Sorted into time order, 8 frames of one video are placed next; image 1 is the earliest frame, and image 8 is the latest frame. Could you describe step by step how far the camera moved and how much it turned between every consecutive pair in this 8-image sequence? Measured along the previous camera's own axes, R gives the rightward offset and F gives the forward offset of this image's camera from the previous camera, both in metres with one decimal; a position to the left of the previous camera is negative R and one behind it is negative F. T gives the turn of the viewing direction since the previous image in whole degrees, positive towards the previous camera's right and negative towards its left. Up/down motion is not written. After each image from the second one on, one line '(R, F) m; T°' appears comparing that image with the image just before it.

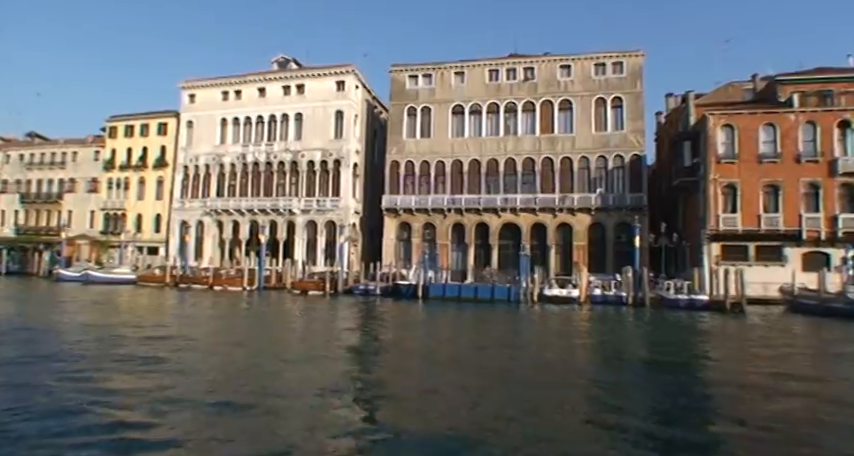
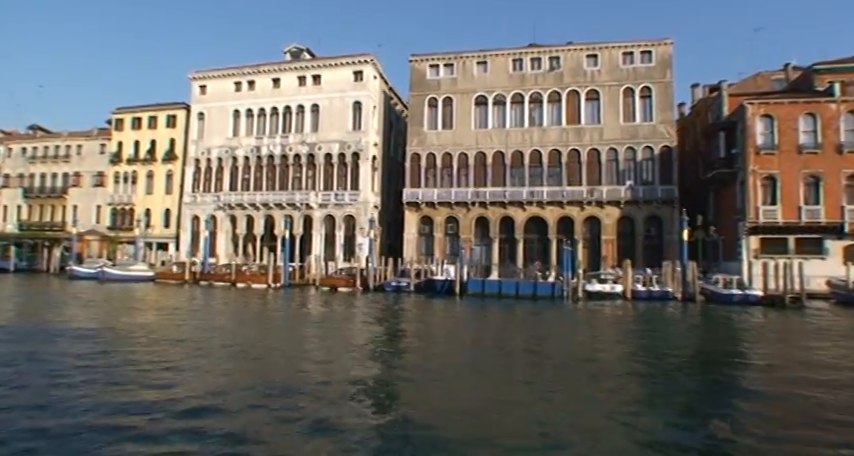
(-1.9, +1.0) m; +1°
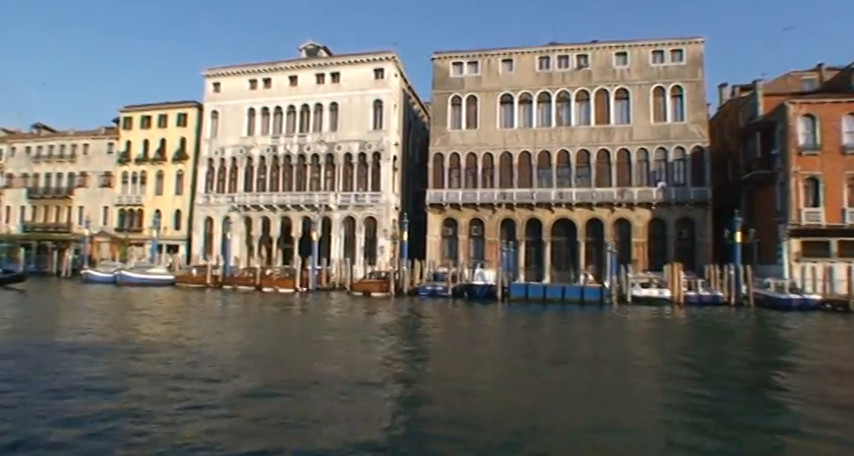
(-2.0, +1.0) m; +1°
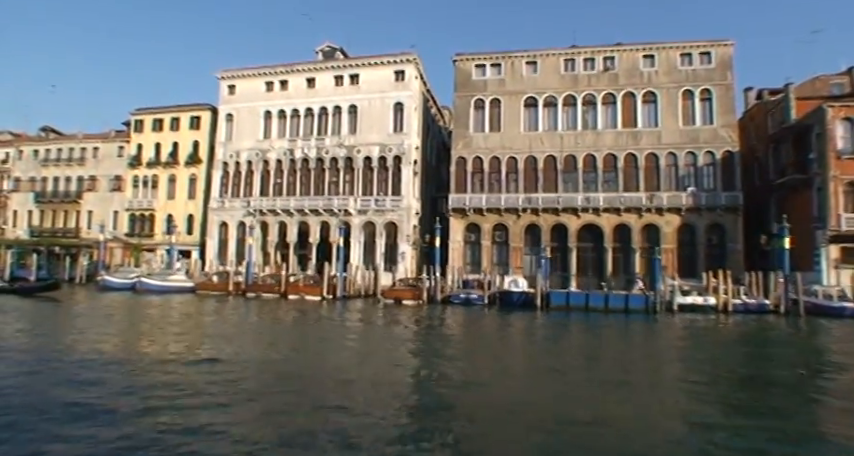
(-1.7, +0.8) m; 0°
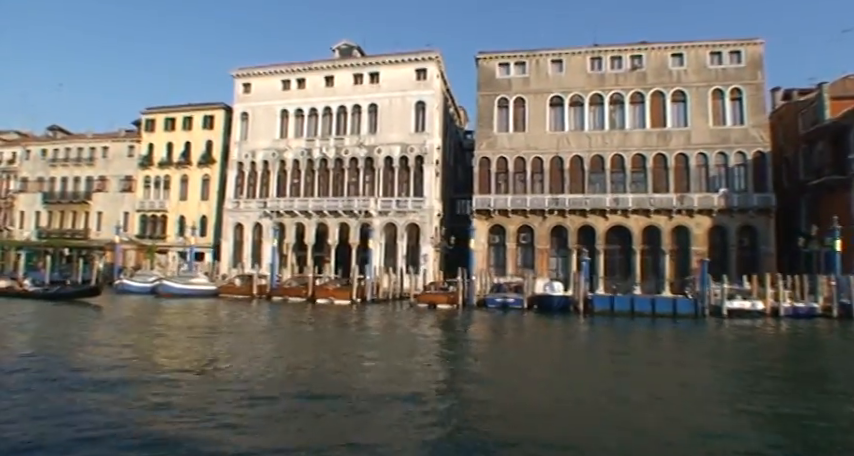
(-1.7, +0.8) m; 0°
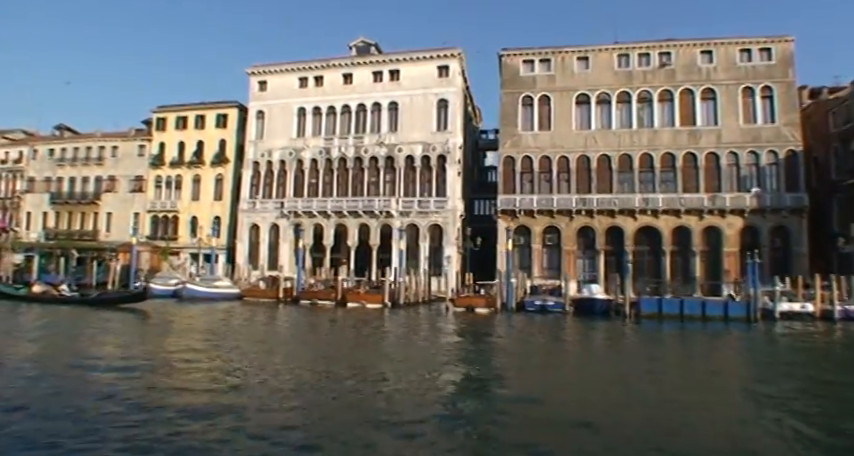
(-1.7, +0.8) m; 0°
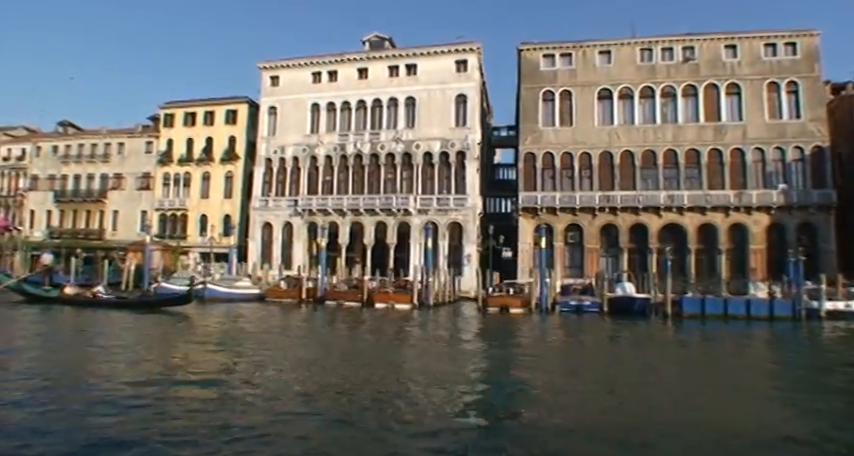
(-1.5, +0.7) m; +1°
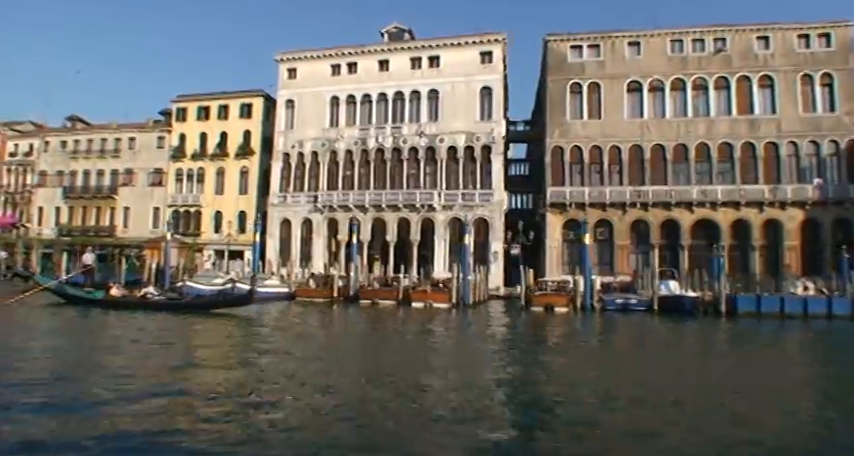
(-1.8, +0.8) m; 0°
